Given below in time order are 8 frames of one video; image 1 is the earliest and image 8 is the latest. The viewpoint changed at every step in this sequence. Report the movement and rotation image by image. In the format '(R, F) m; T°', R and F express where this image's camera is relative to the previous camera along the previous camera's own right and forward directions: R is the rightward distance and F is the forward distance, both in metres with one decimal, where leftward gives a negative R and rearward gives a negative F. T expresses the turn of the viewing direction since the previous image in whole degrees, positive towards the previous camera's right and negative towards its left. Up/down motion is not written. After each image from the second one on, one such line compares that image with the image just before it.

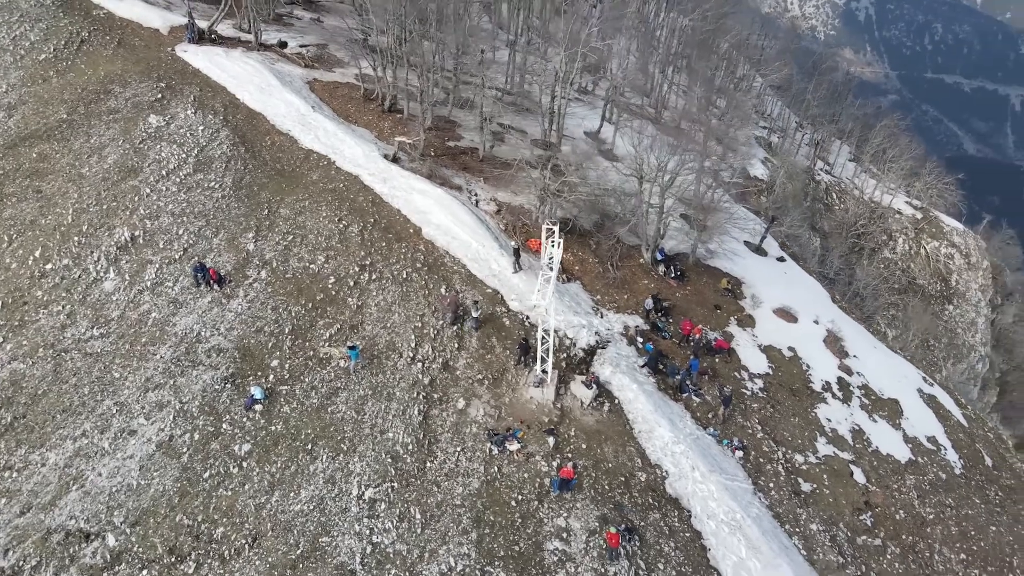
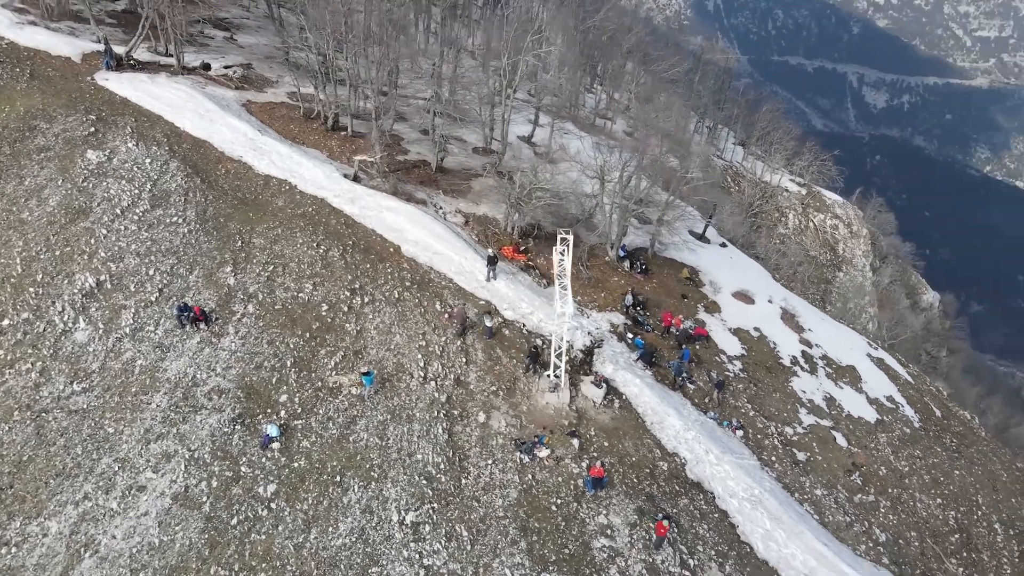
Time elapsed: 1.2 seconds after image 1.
(-3.7, -0.2) m; +8°
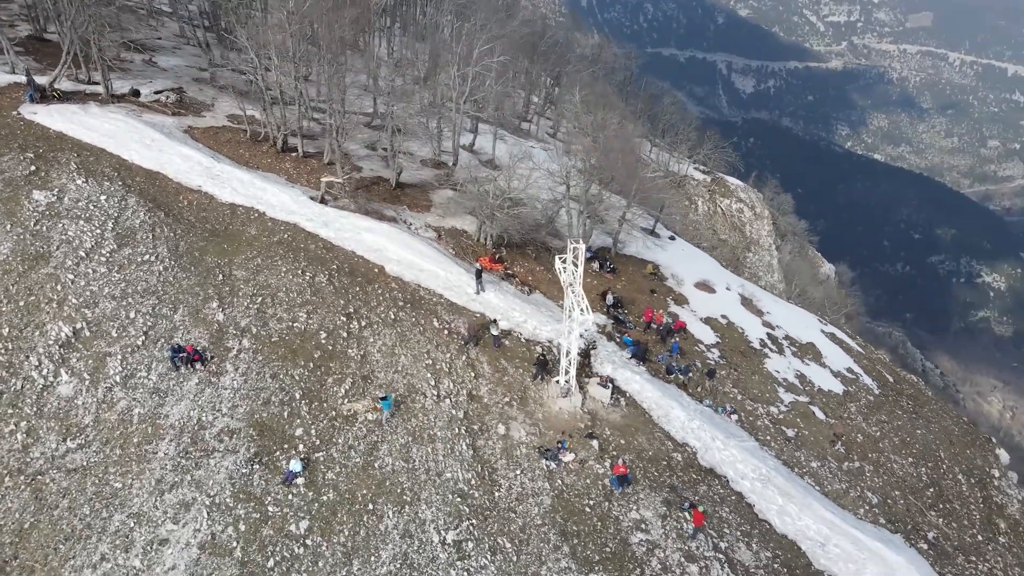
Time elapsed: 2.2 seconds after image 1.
(-3.4, -0.2) m; +7°
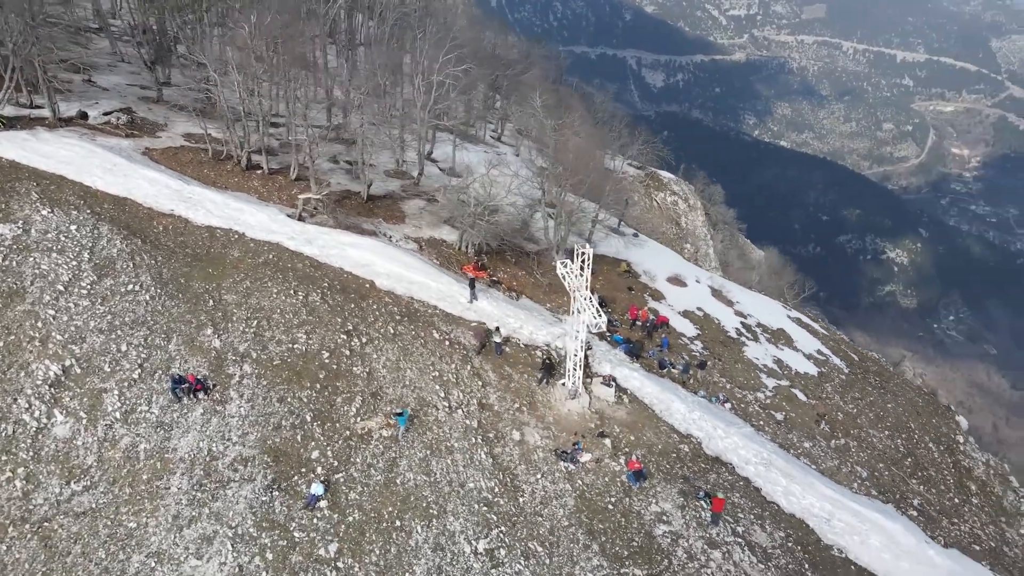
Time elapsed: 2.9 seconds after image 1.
(-2.5, -0.2) m; +5°
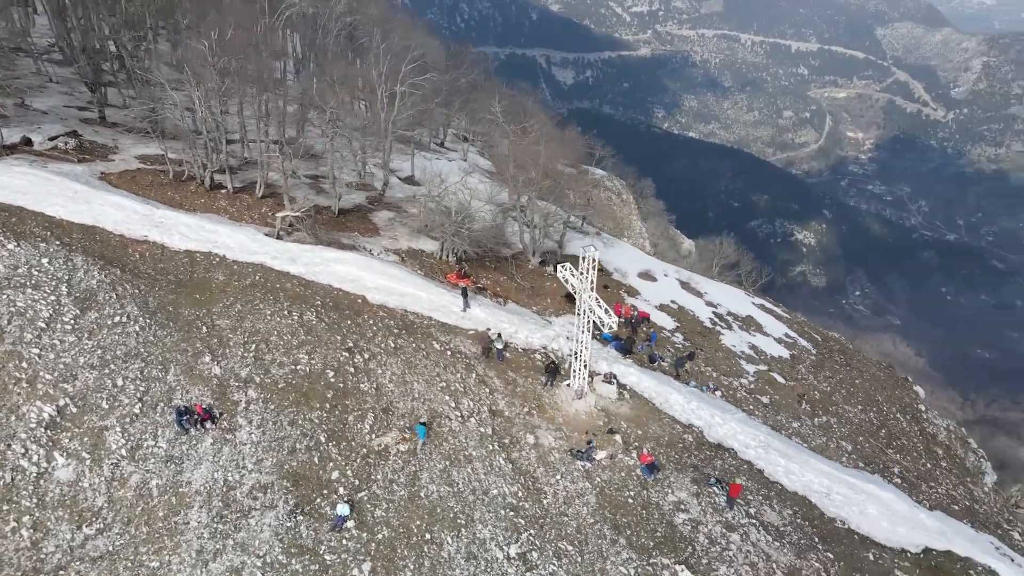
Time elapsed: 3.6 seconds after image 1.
(-2.6, -0.2) m; +6°
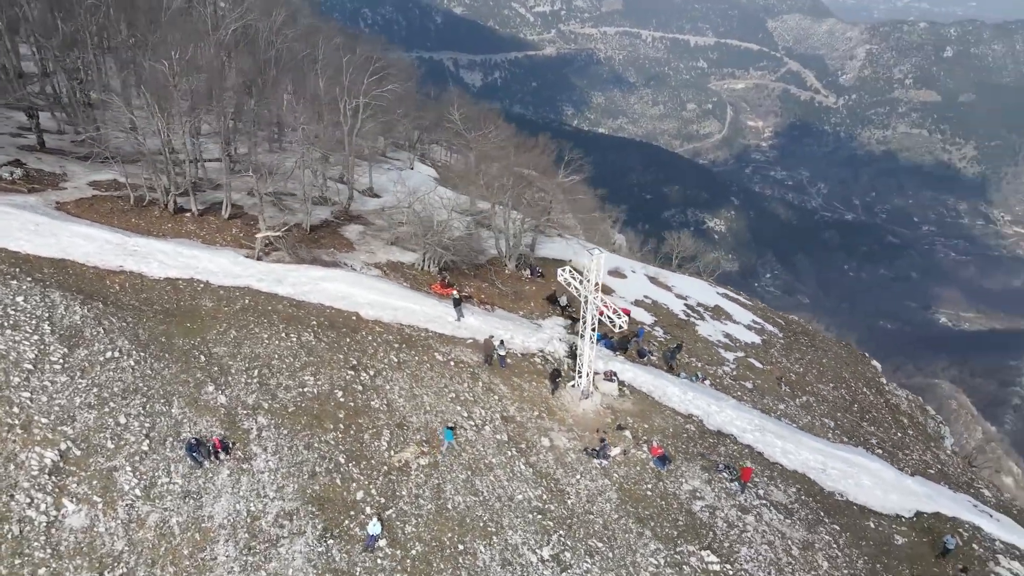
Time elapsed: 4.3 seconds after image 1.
(-2.7, -0.2) m; +6°
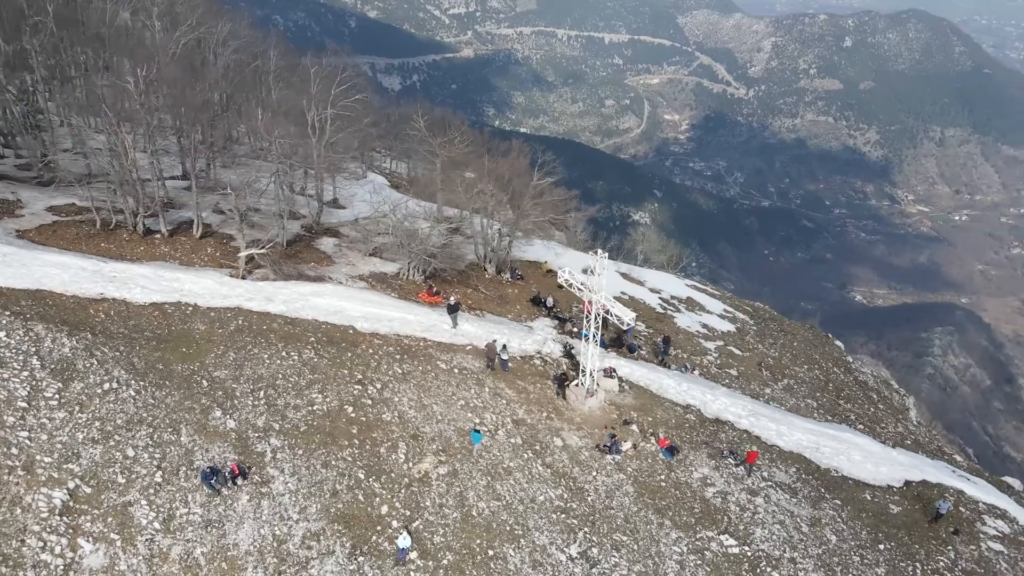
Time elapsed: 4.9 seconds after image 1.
(-2.4, -0.1) m; +5°
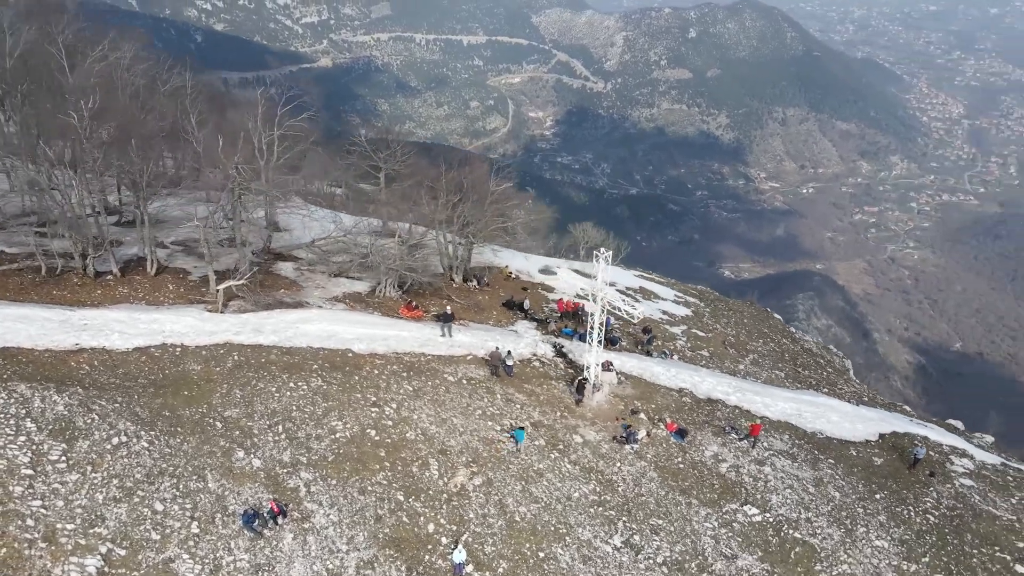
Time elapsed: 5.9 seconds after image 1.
(-4.2, -0.1) m; +9°
